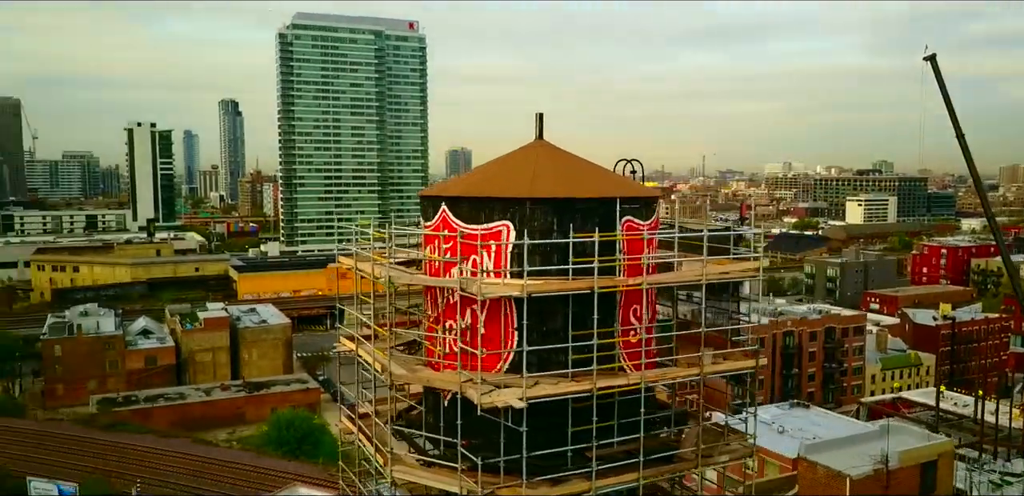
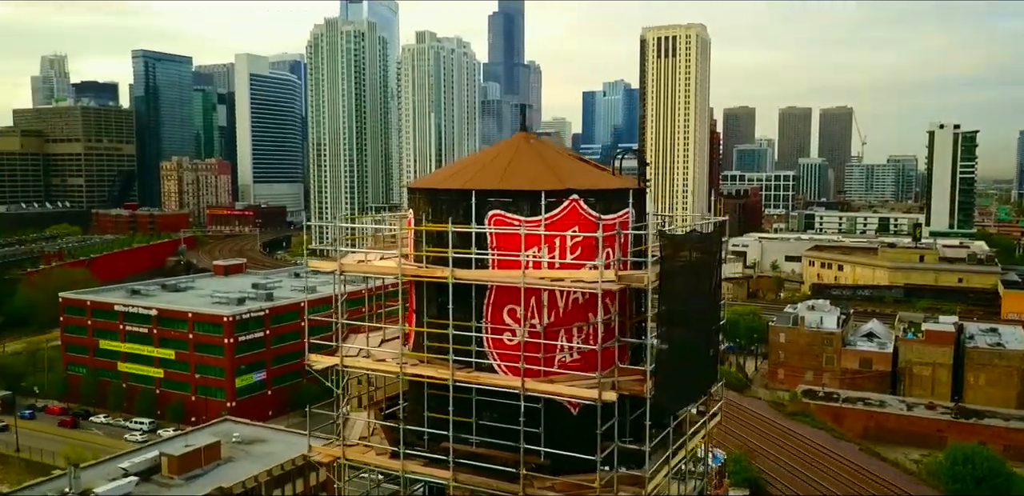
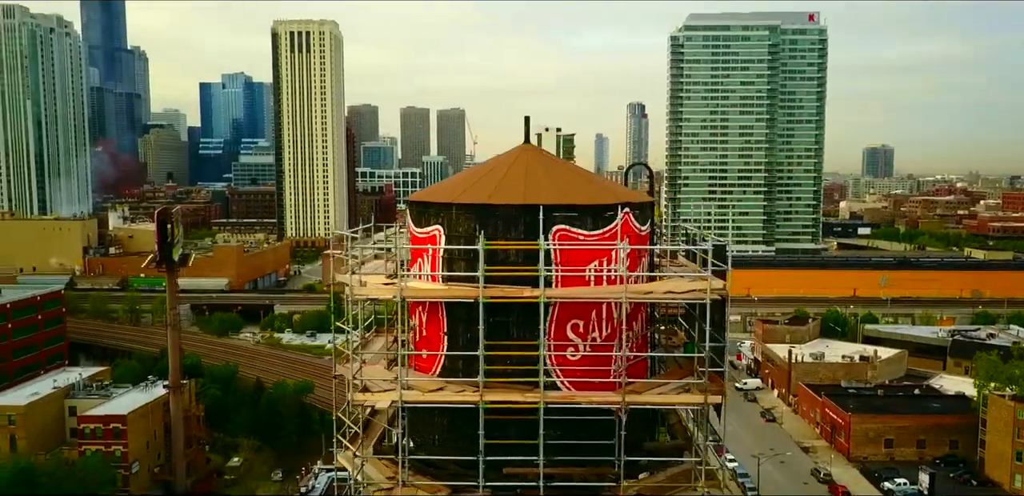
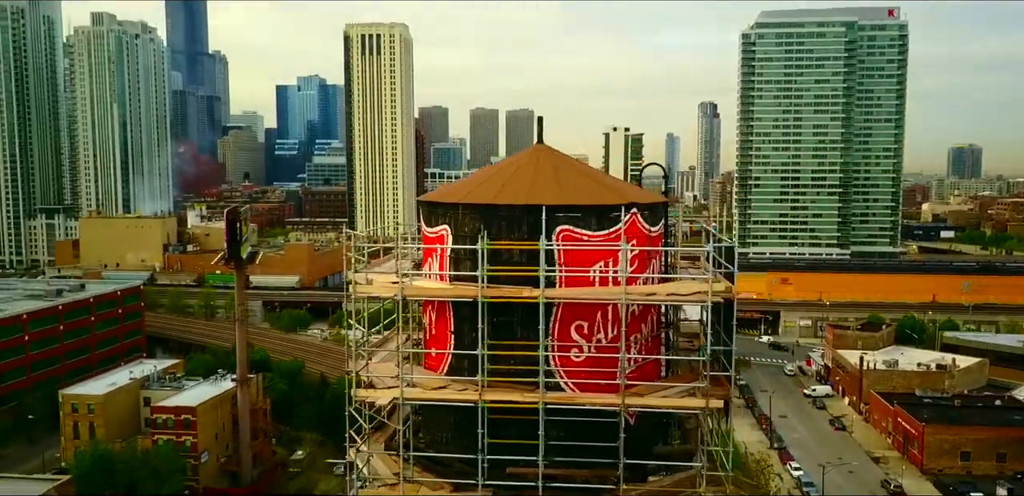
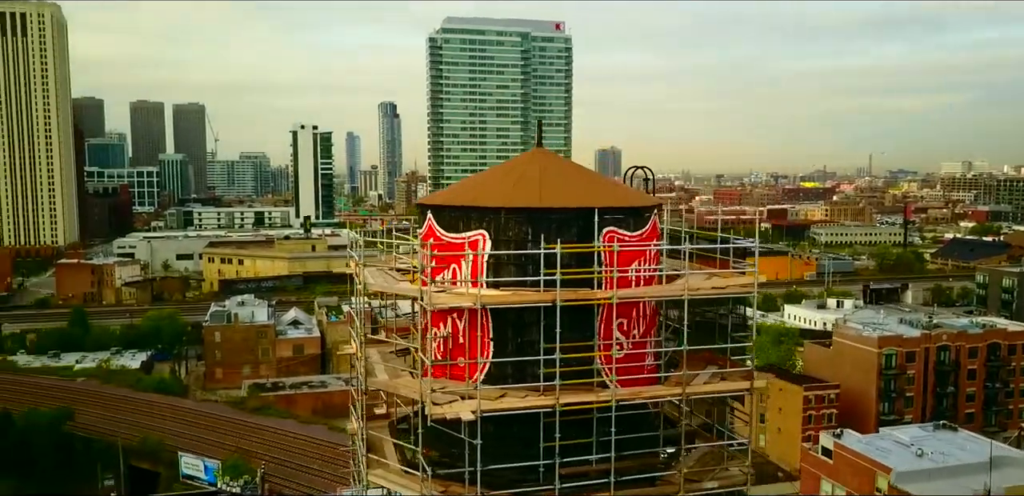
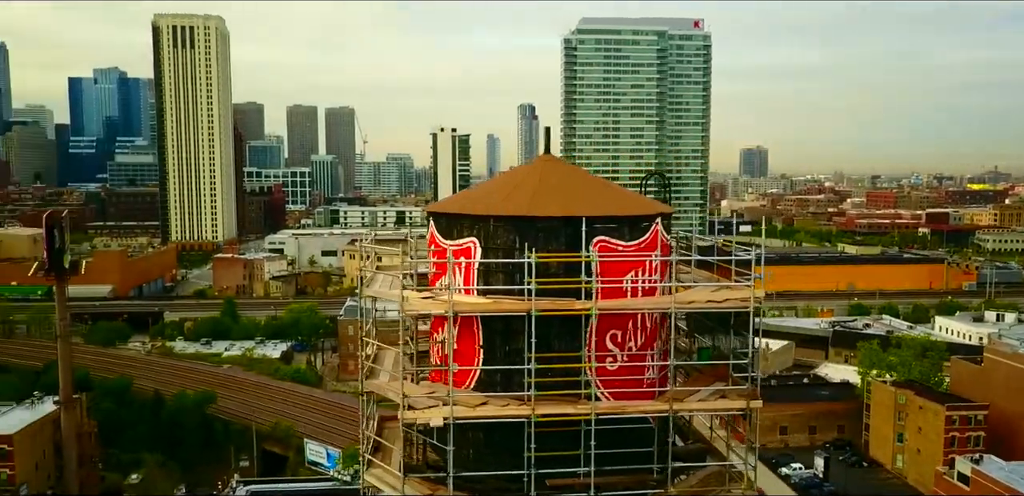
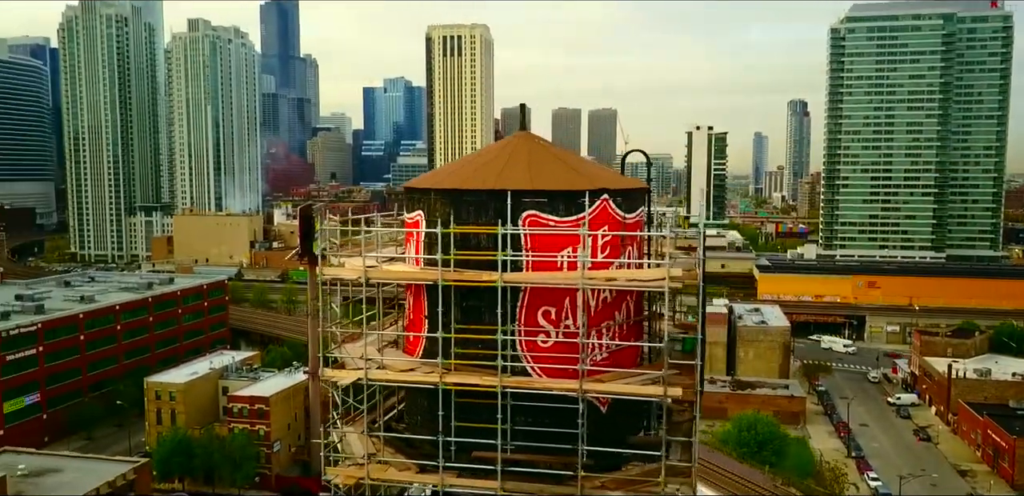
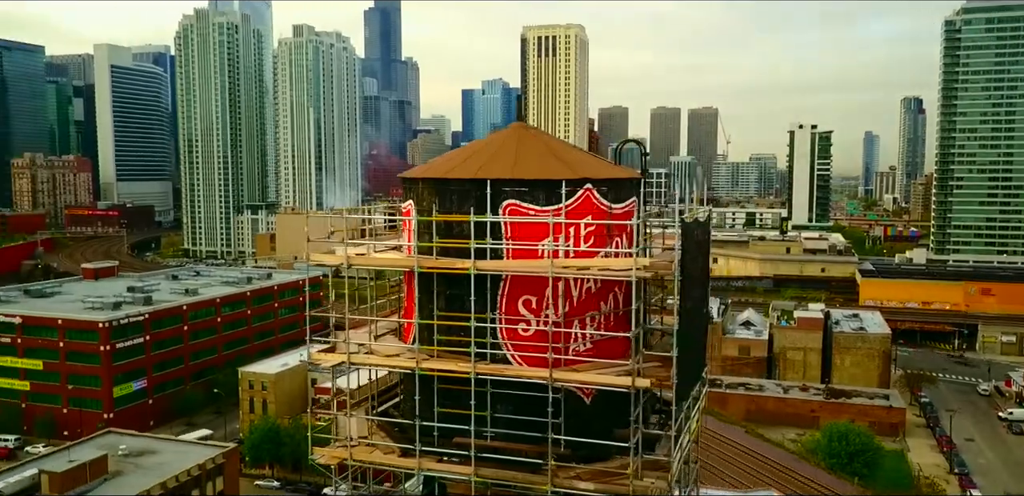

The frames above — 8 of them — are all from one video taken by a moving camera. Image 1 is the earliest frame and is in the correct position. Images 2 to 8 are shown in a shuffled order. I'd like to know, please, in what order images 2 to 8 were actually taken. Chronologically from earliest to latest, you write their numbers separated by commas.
5, 6, 3, 4, 7, 8, 2
